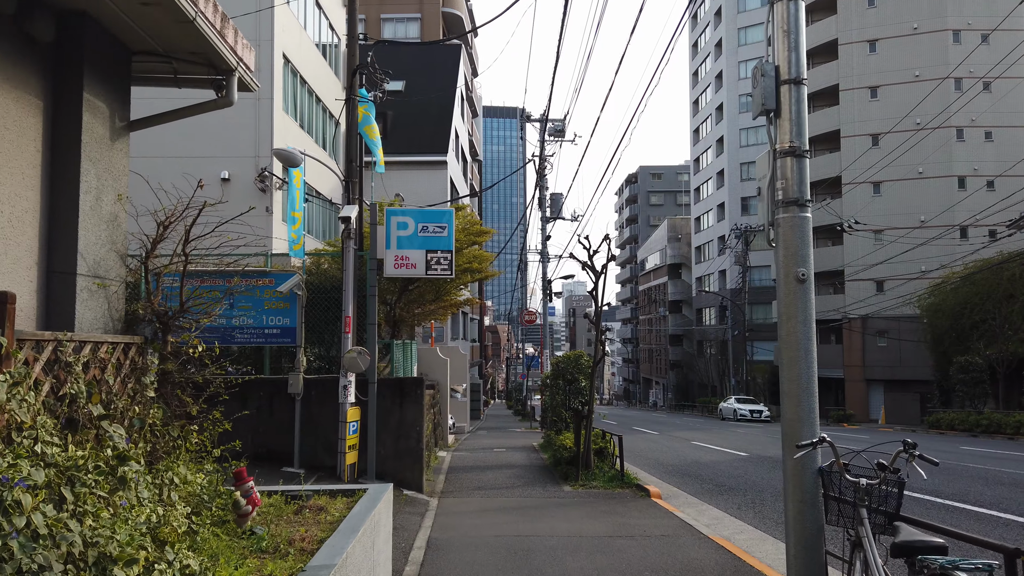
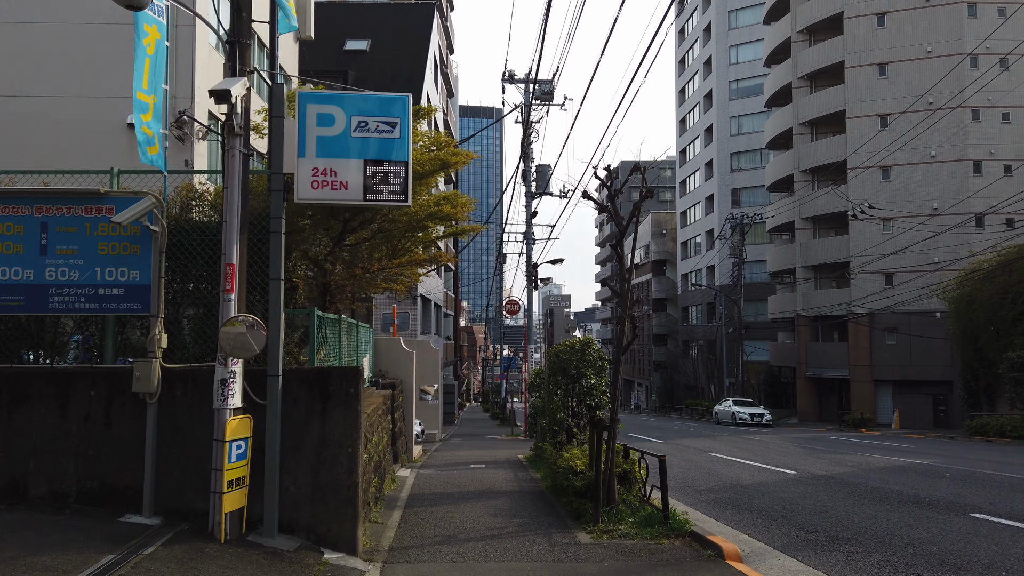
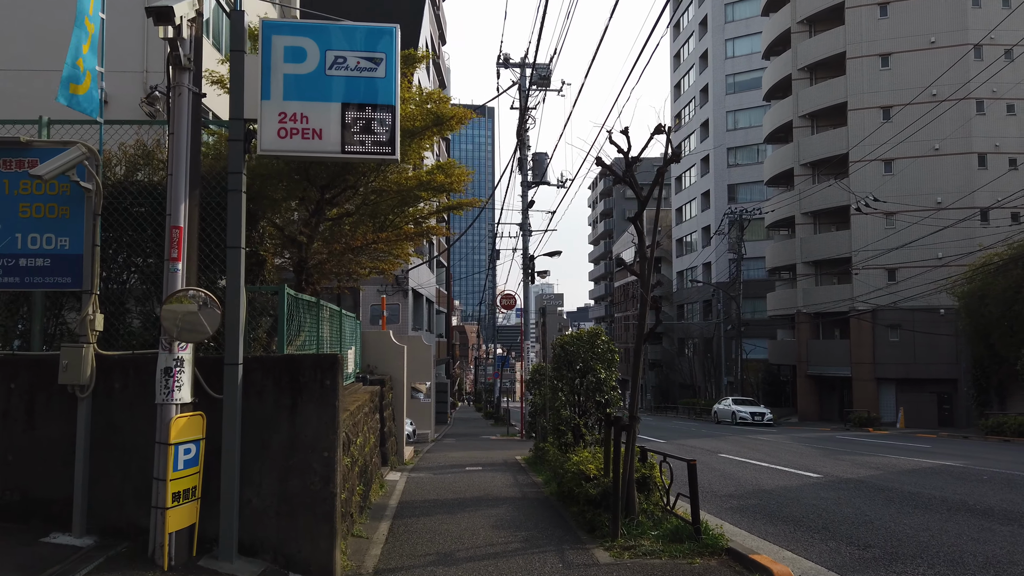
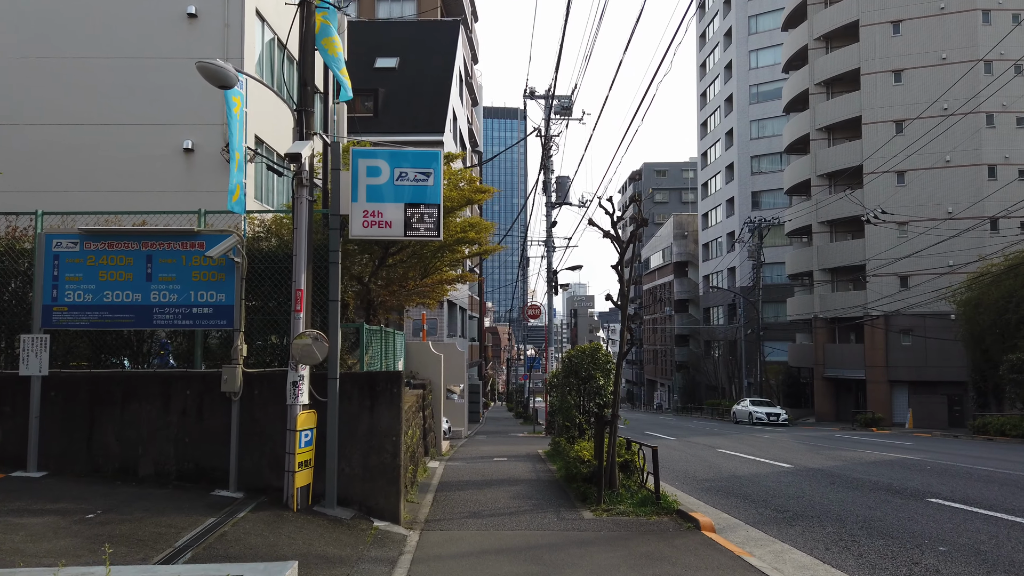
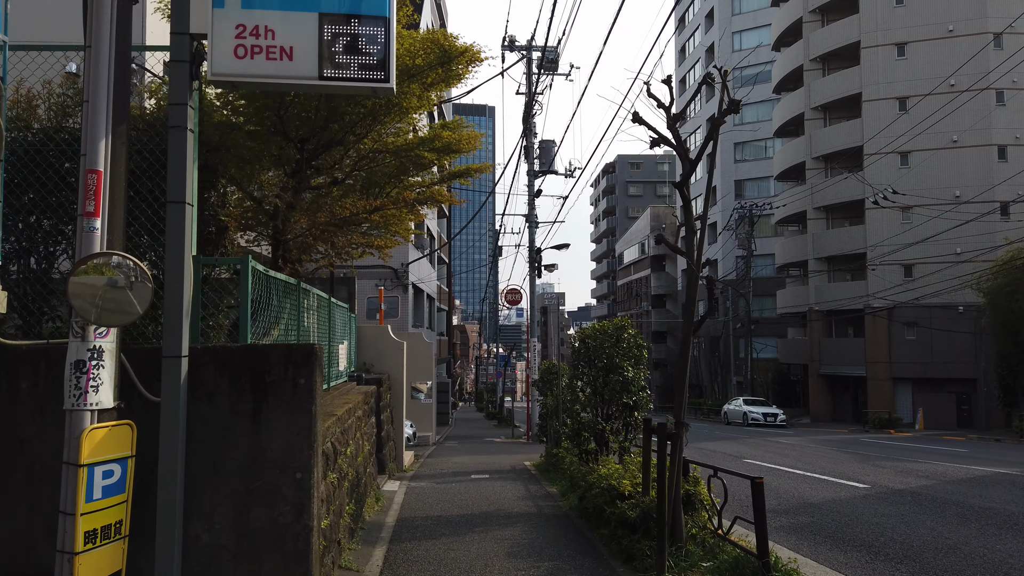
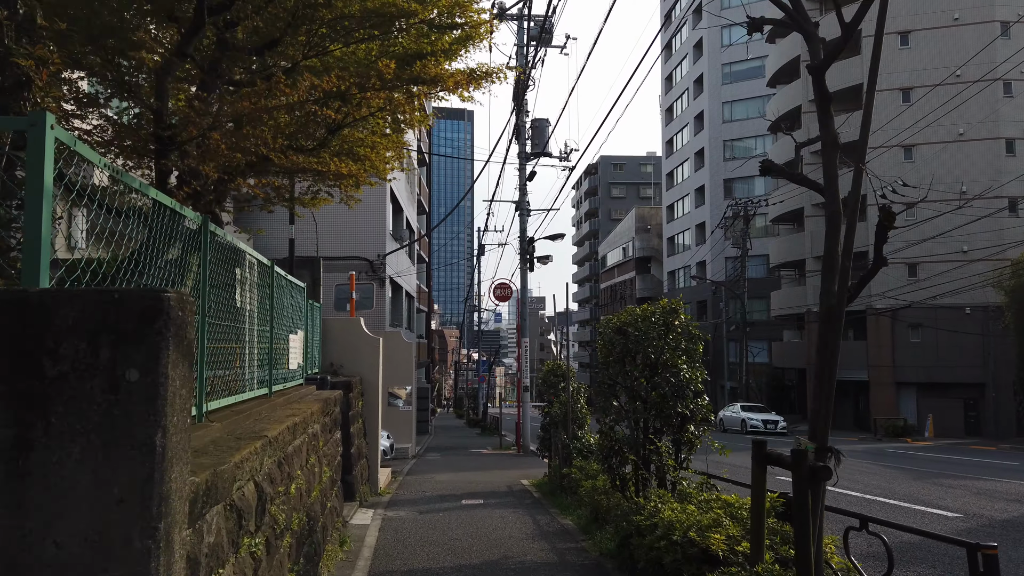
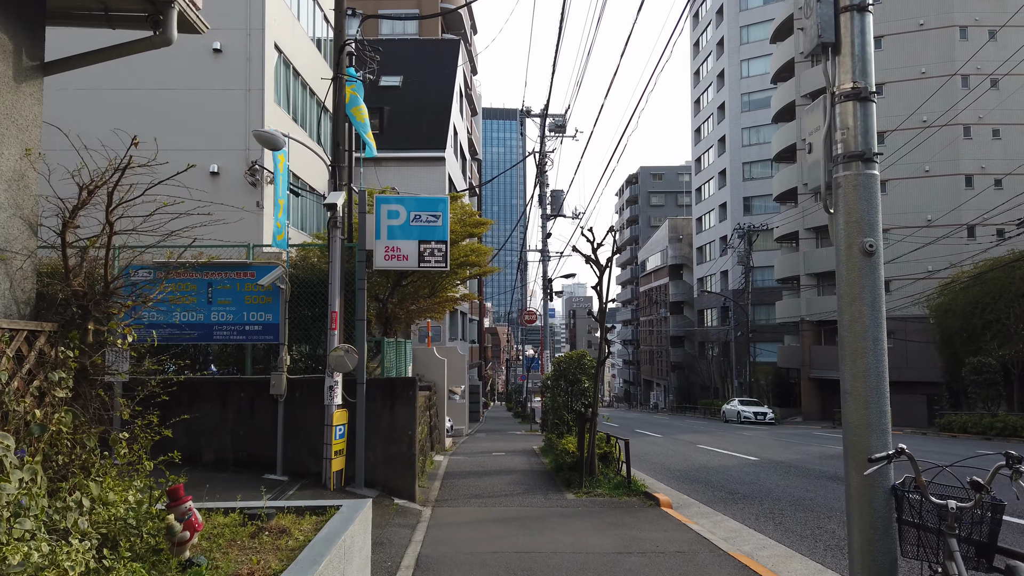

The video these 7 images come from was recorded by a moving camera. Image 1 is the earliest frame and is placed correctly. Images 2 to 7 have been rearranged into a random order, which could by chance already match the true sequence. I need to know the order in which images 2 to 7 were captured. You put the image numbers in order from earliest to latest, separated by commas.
7, 4, 2, 3, 5, 6
